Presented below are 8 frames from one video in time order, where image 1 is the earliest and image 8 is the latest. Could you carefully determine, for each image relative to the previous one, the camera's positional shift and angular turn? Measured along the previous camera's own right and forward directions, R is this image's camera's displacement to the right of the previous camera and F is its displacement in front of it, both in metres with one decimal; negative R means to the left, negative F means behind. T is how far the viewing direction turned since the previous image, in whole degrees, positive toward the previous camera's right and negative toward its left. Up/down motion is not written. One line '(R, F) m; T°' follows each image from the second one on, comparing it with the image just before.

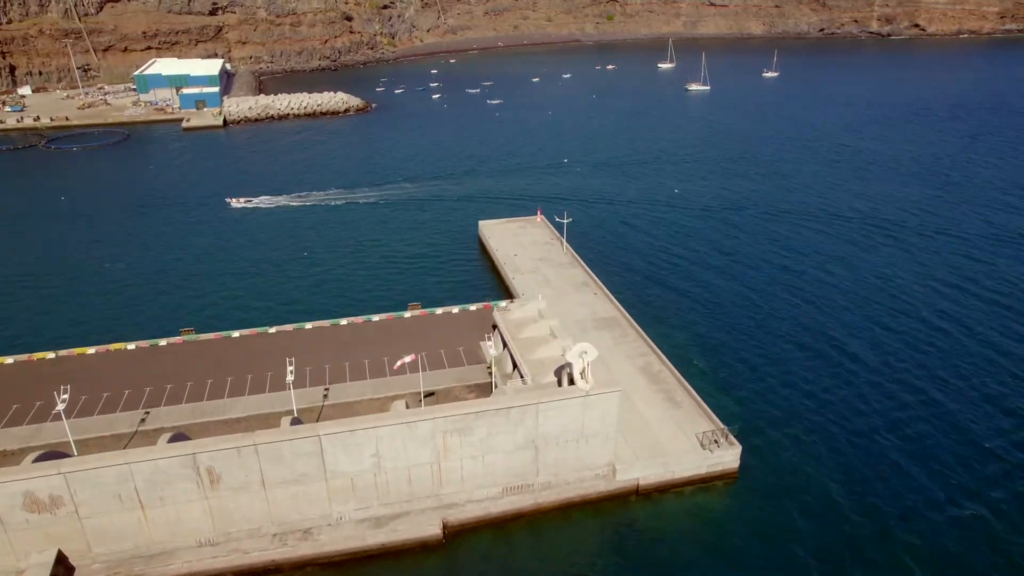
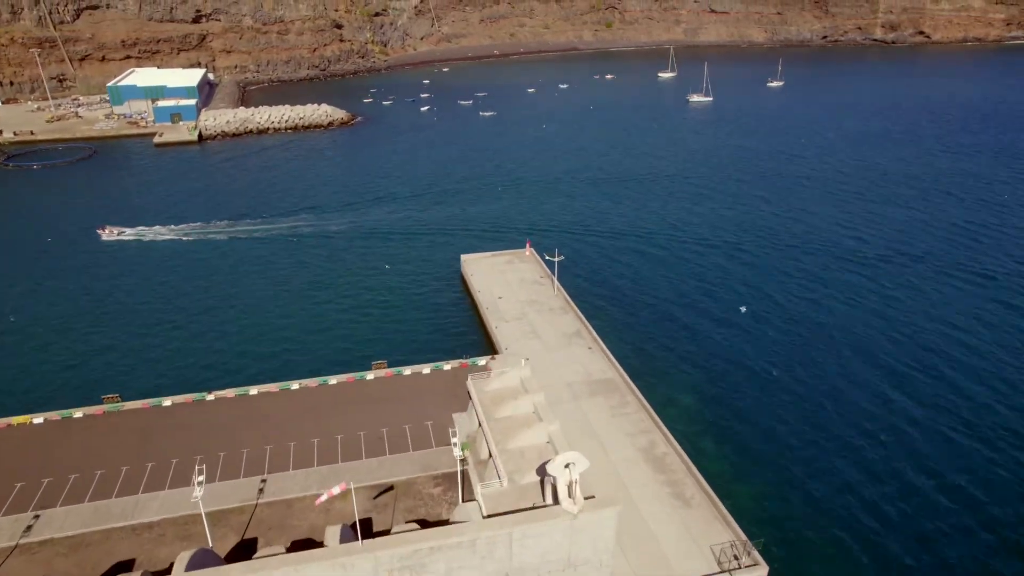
(+0.9, +5.1) m; 0°
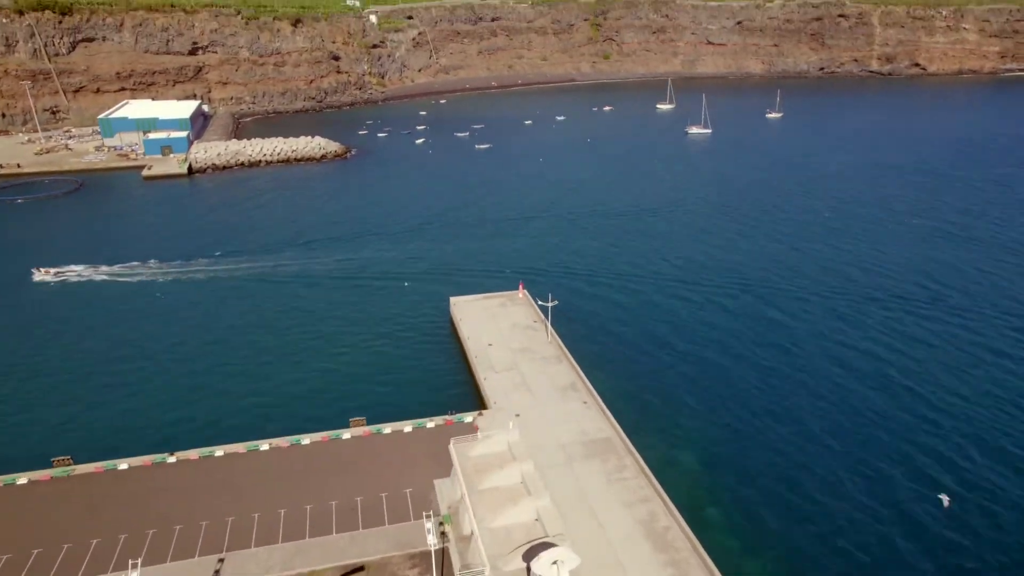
(+0.5, +2.2) m; 0°
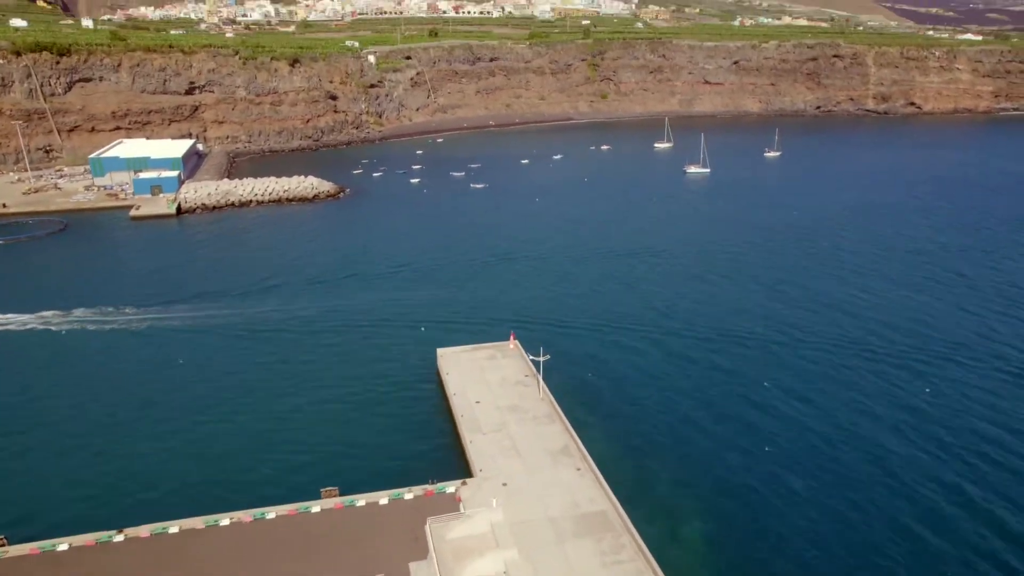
(+0.6, +2.1) m; 0°
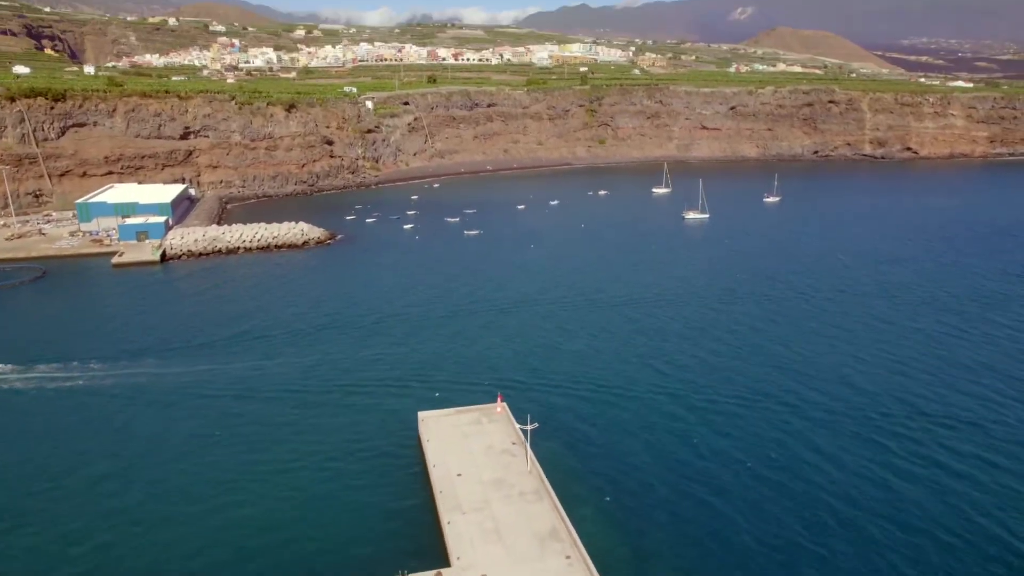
(+0.7, +2.6) m; 0°
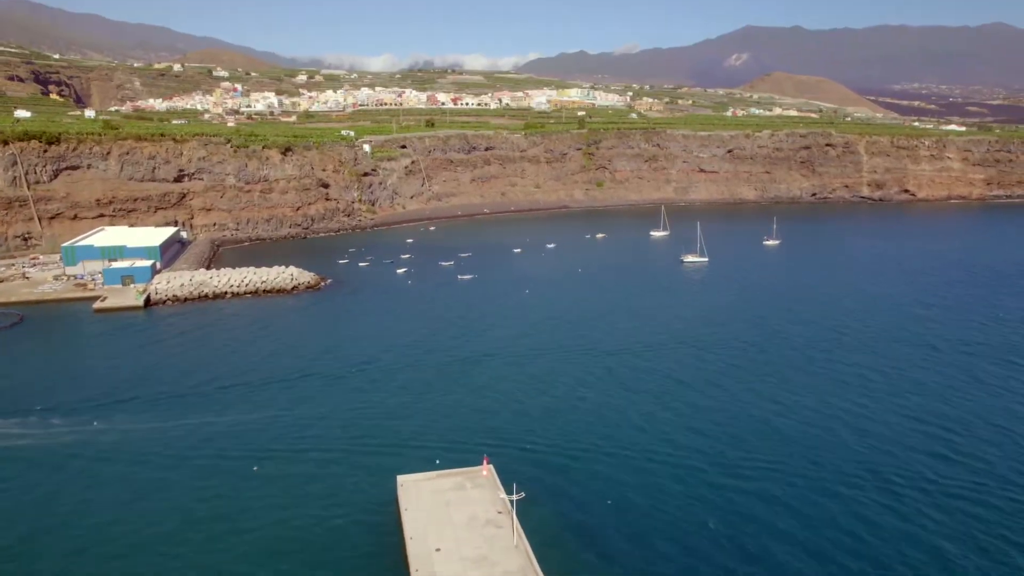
(+0.7, +2.3) m; 0°
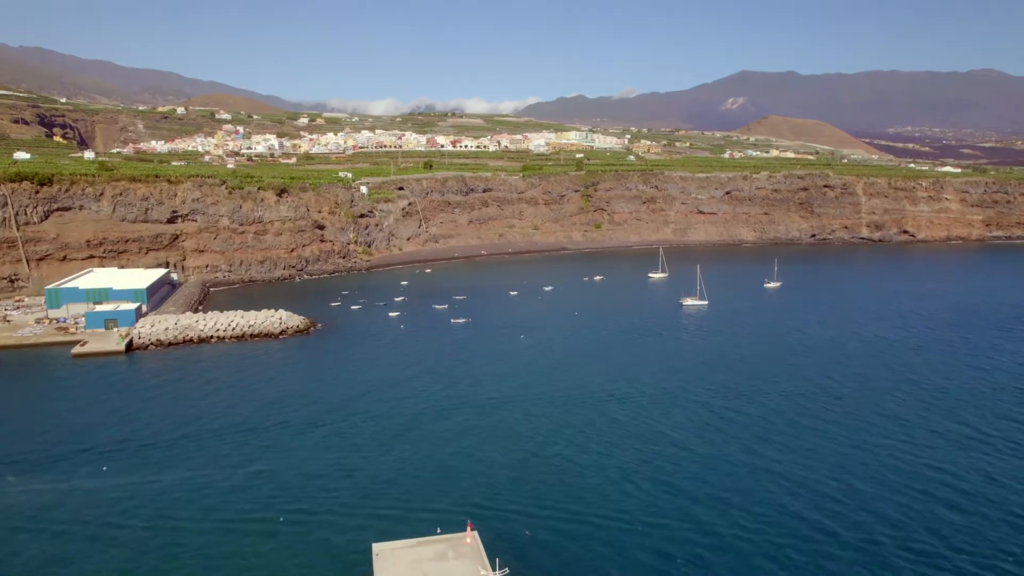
(+0.6, +2.2) m; 0°
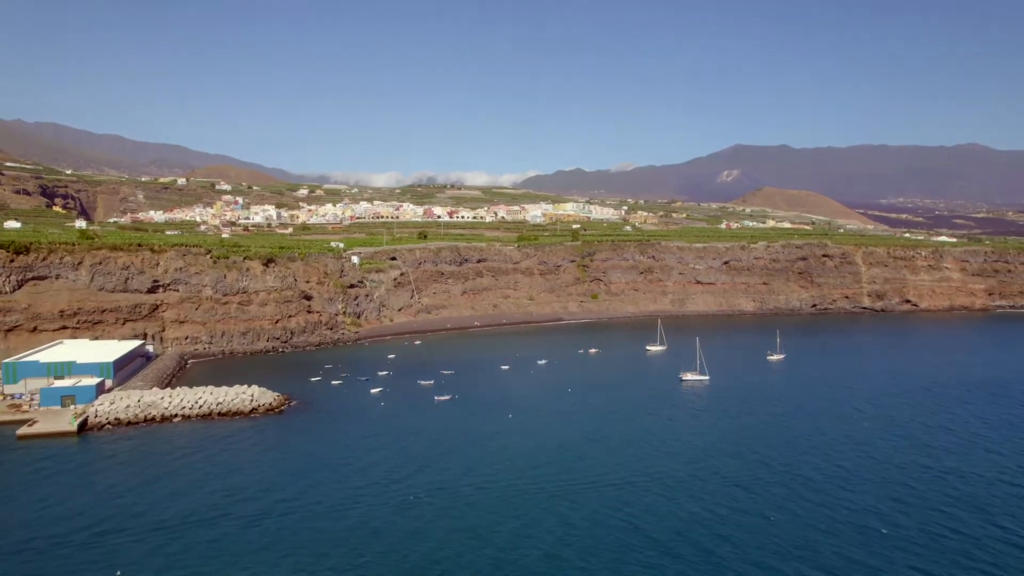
(+1.2, +4.4) m; 0°
